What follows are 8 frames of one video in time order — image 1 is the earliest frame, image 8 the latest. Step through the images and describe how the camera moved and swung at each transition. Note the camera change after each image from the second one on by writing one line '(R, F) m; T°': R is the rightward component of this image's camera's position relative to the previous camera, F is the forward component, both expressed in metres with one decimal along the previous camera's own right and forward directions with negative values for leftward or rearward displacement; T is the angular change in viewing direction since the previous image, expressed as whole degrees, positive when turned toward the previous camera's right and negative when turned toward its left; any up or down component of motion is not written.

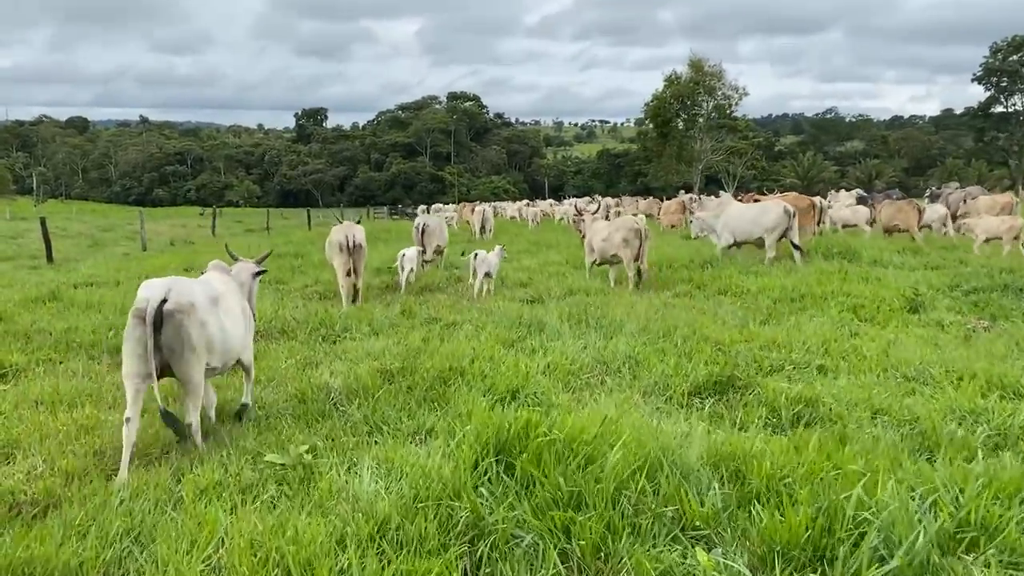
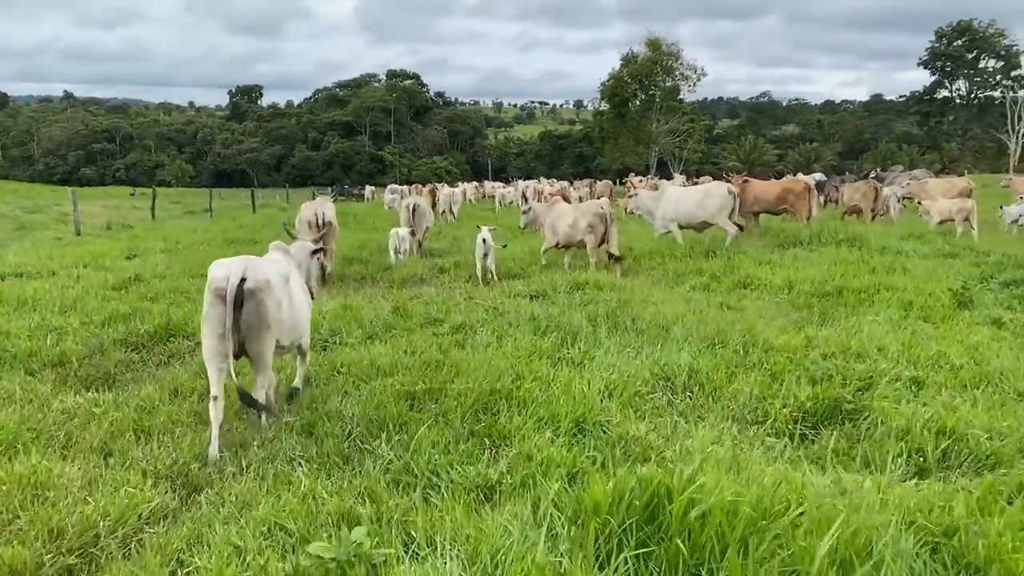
(-0.6, +1.1) m; +4°
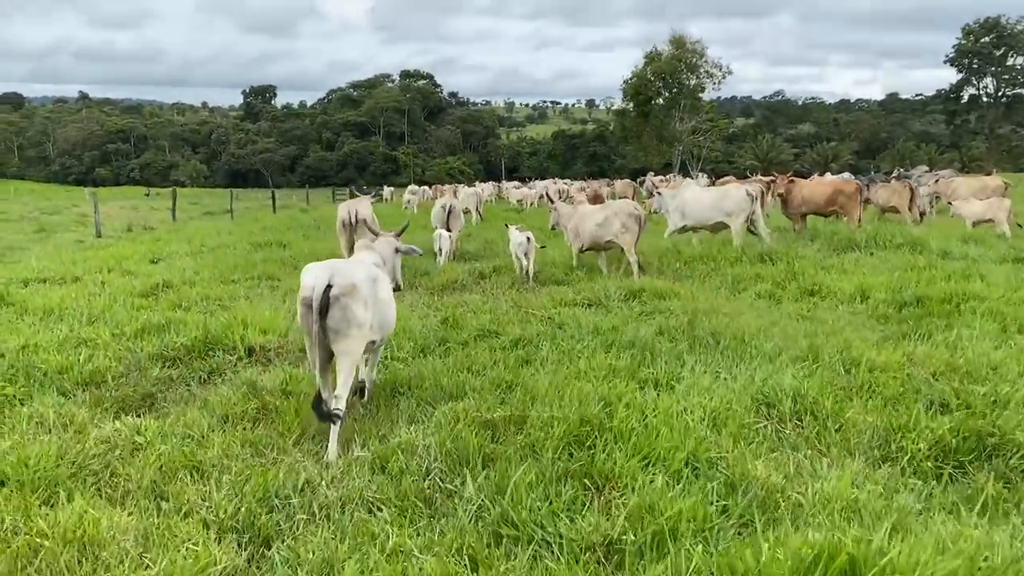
(-0.4, +0.5) m; -1°
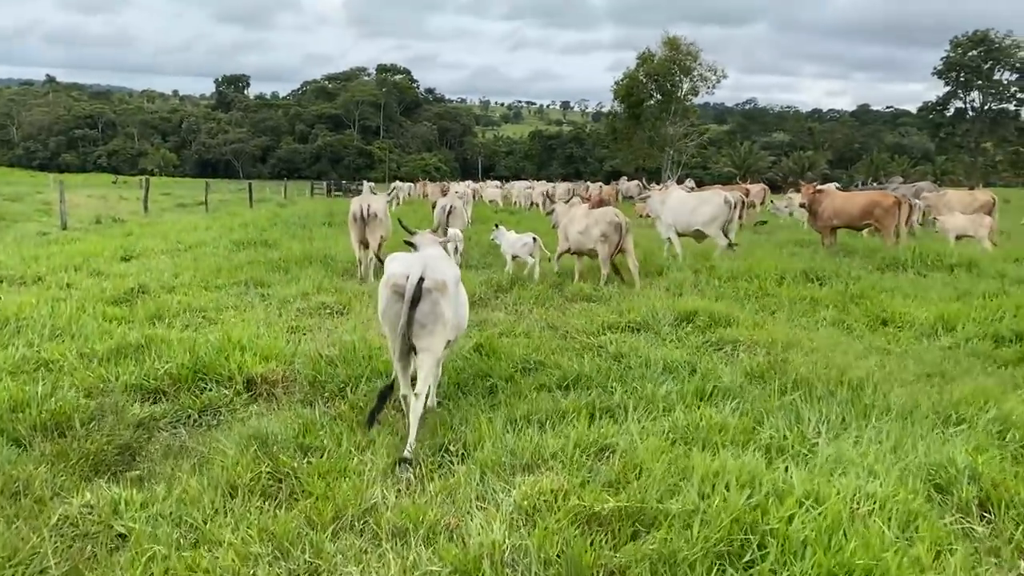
(-0.6, +1.1) m; +2°
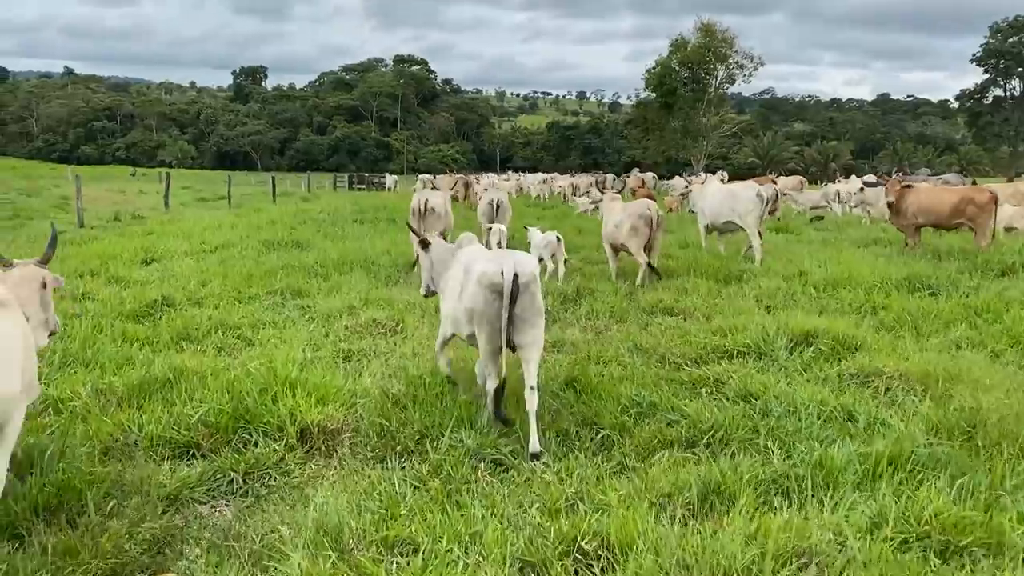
(-0.5, +1.1) m; -1°
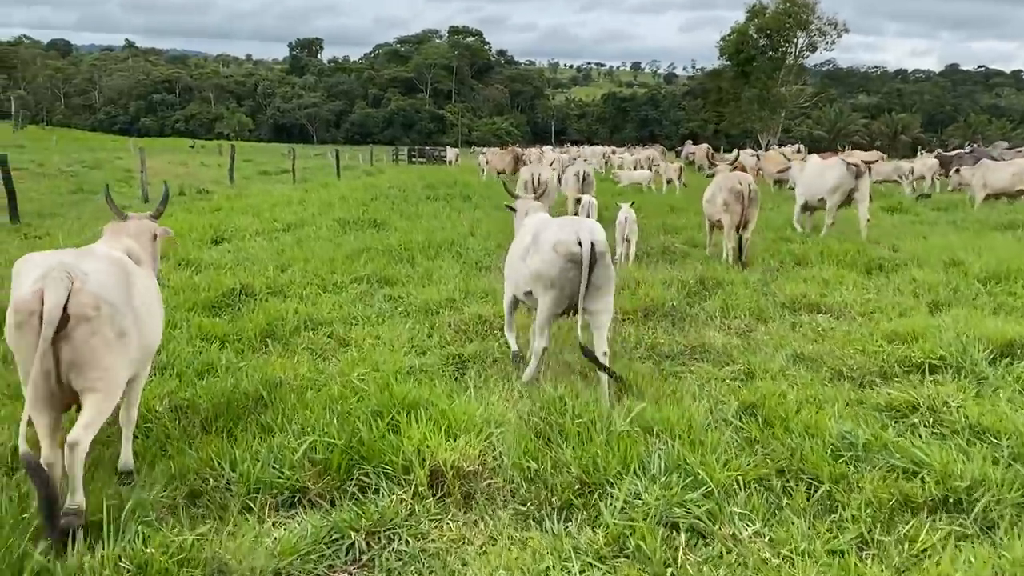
(-0.6, +1.0) m; -3°
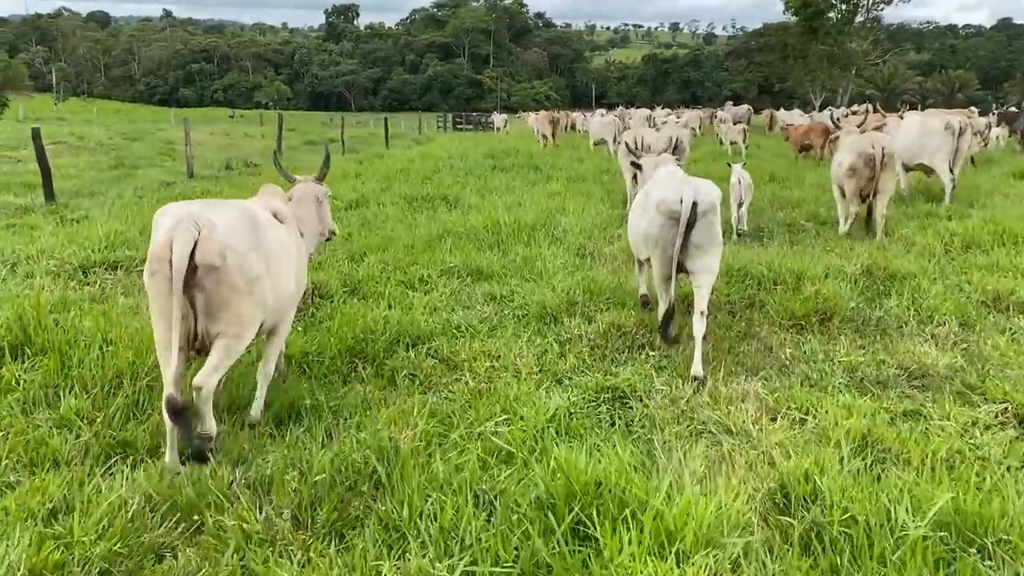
(-0.6, +1.3) m; -2°
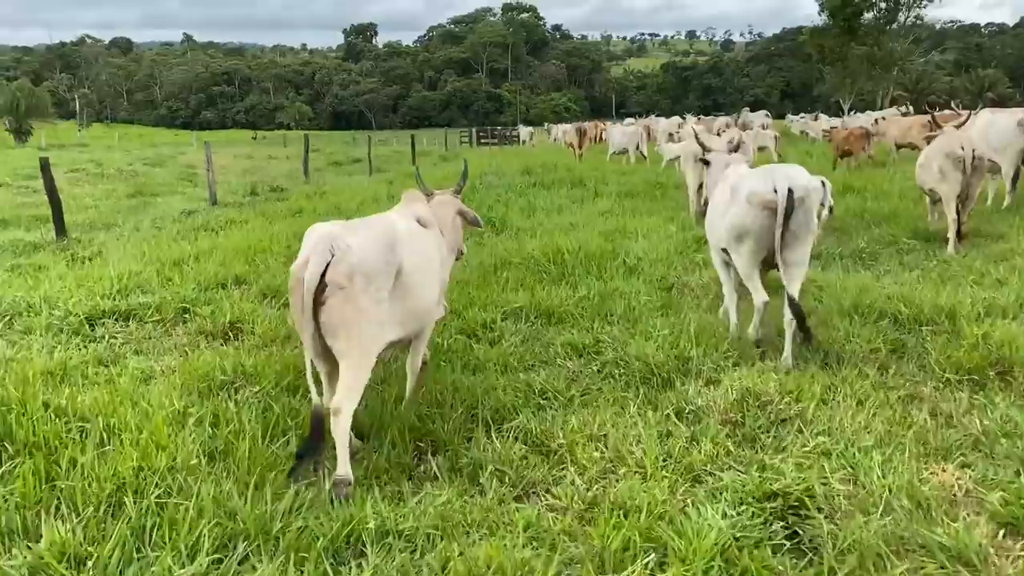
(-0.3, +1.0) m; -1°
